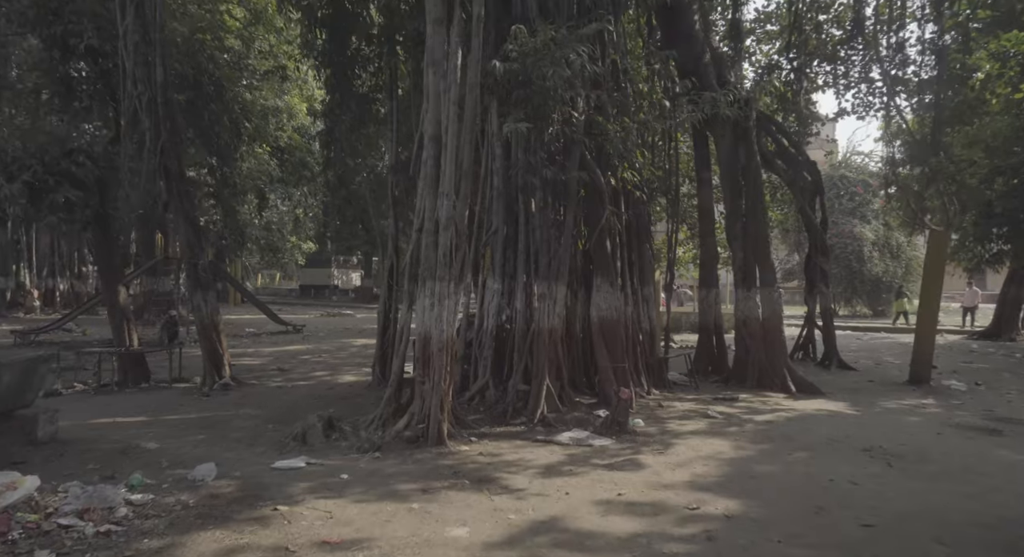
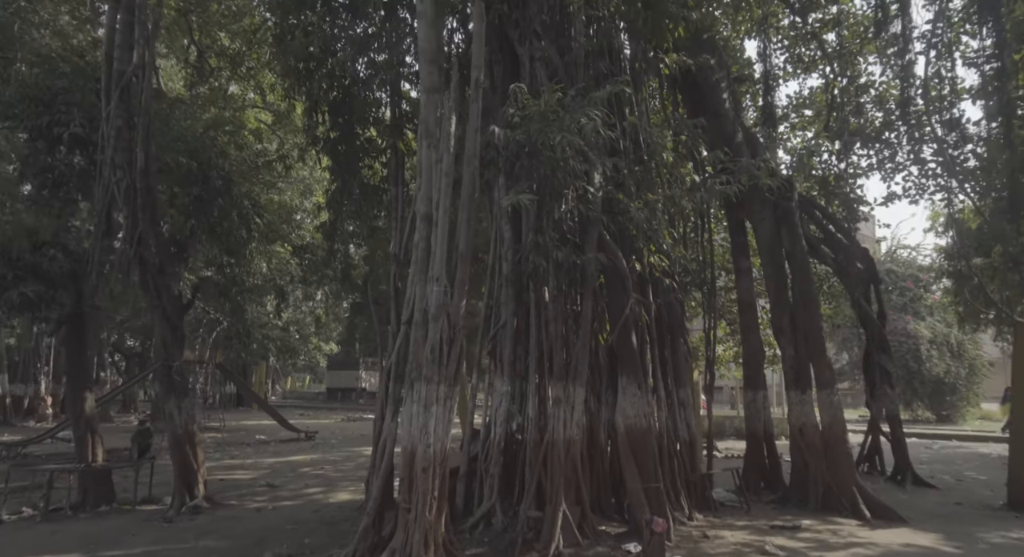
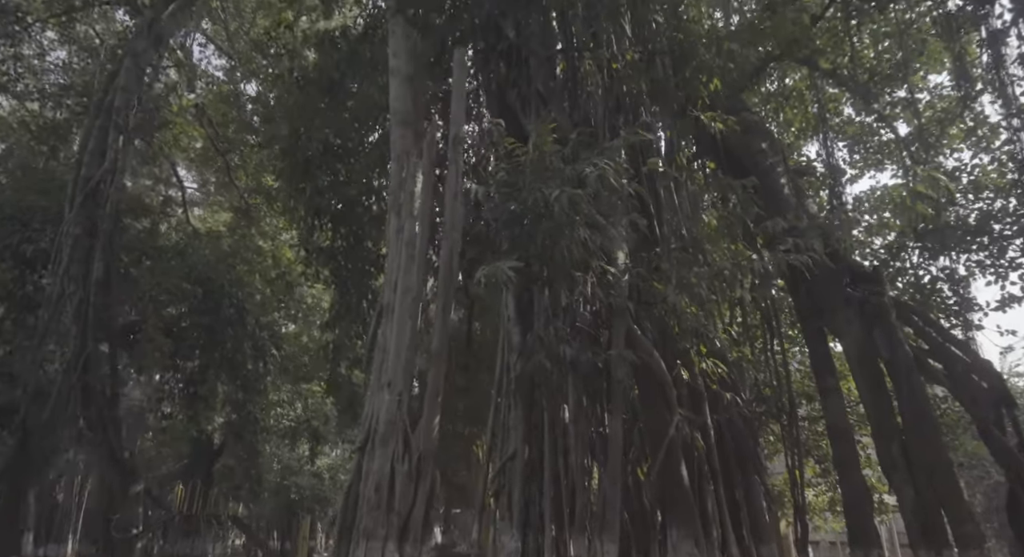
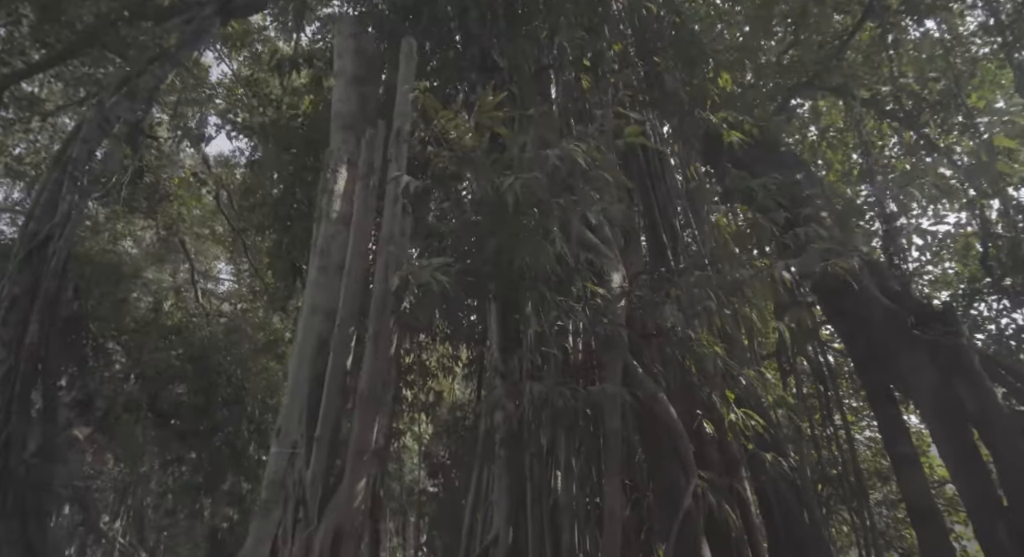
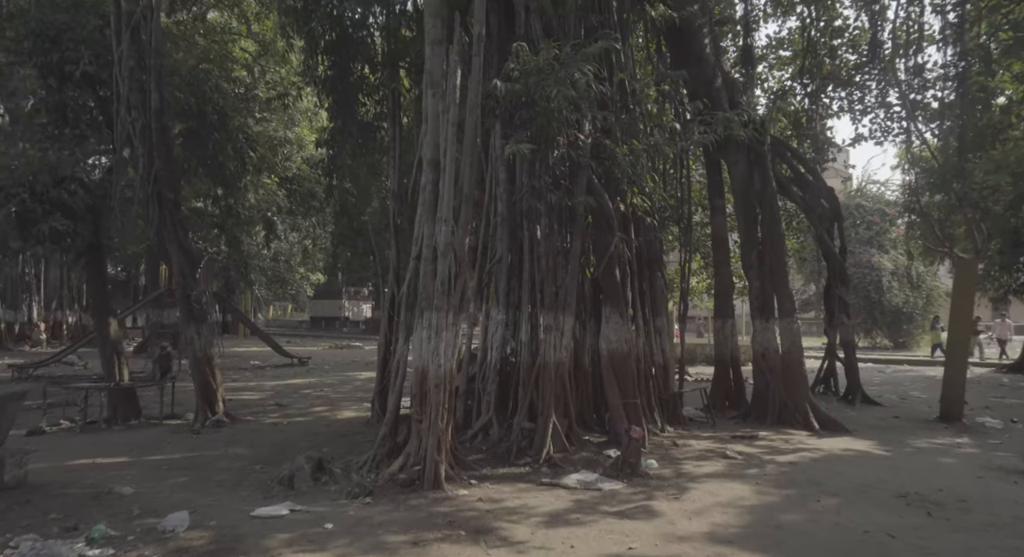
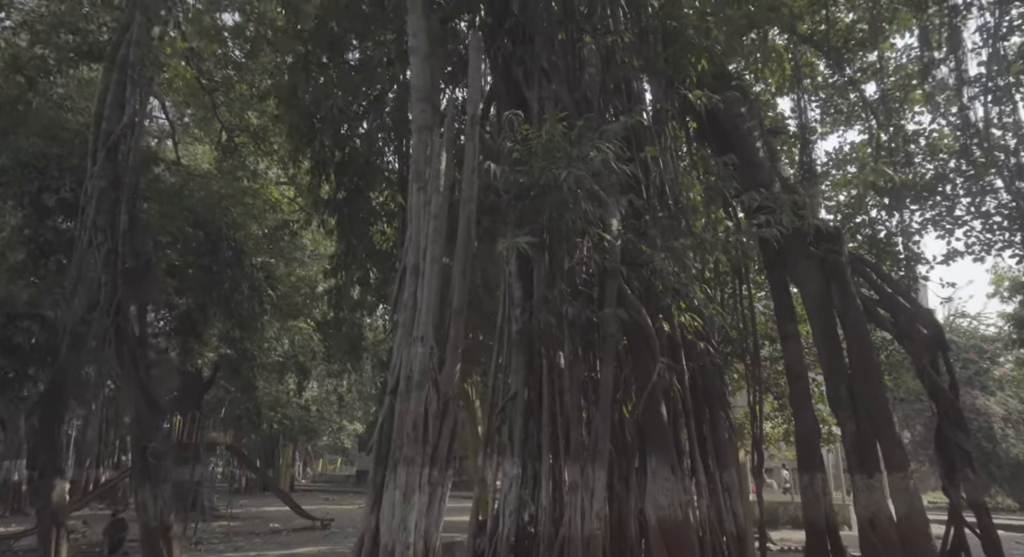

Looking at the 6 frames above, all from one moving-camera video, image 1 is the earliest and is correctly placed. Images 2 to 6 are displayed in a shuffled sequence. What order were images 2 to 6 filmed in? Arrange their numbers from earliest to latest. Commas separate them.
5, 2, 6, 3, 4
